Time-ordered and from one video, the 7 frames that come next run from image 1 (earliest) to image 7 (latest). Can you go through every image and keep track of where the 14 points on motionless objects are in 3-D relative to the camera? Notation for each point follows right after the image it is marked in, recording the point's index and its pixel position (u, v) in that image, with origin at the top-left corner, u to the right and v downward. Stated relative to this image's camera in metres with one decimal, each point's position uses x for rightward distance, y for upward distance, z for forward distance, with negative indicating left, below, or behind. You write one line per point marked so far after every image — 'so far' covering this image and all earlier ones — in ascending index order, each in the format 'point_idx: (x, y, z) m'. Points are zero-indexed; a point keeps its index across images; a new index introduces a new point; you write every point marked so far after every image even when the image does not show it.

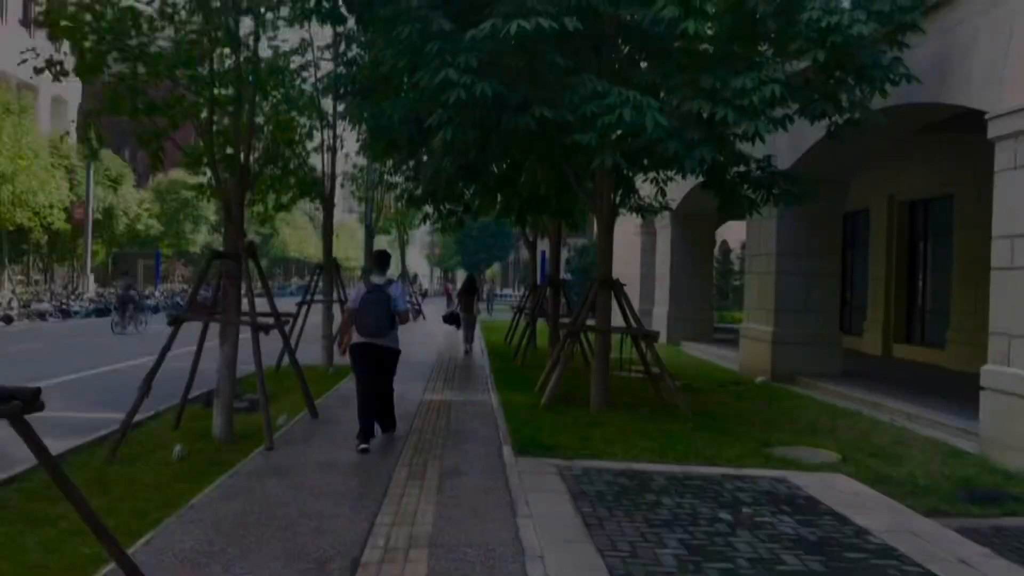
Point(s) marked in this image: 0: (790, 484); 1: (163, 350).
0: (+2.4, -1.7, +6.2) m
1: (-3.5, -0.6, +7.3) m
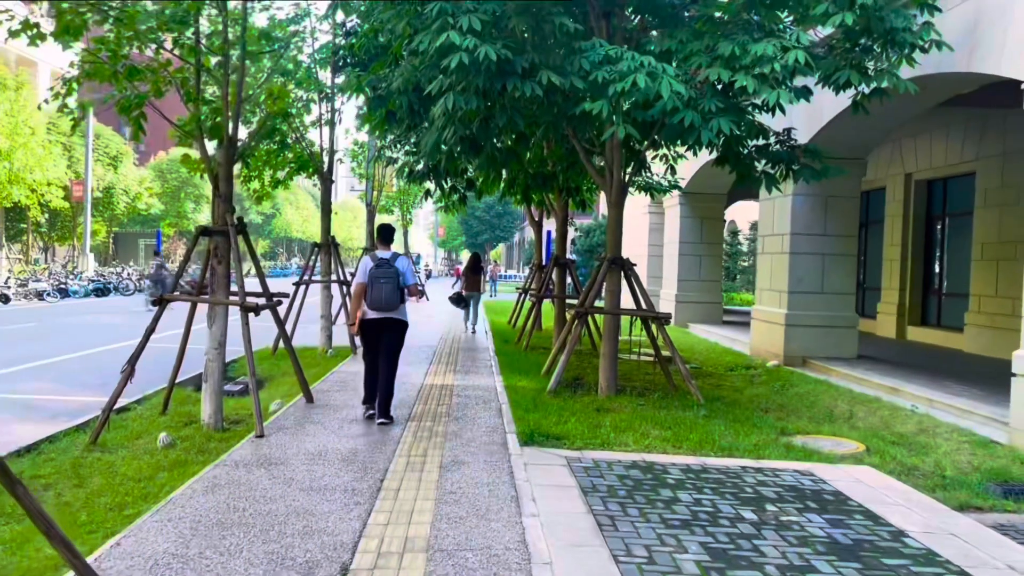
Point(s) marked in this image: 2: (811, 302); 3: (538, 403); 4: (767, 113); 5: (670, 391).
0: (+2.4, -1.5, +5.8) m
1: (-3.5, -0.4, +6.8) m
2: (+5.7, -0.3, +13.8) m
3: (+0.3, -1.3, +7.9) m
4: (+3.0, +2.0, +8.5) m
5: (+2.0, -1.4, +9.4) m
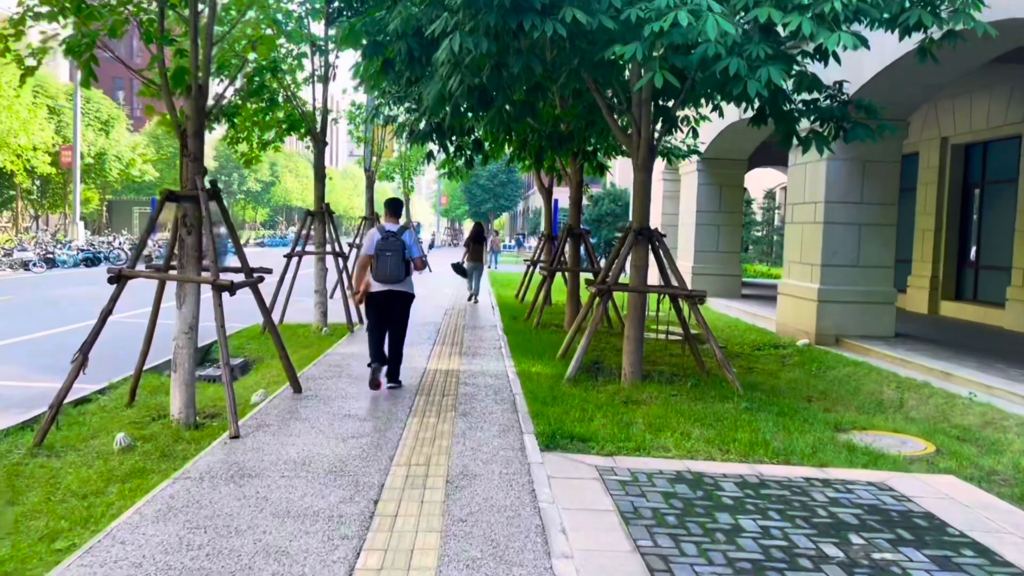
0: (+2.6, -1.4, +4.8) m
1: (-3.3, -0.2, +5.9) m
2: (+5.9, +0.2, +12.8) m
3: (+0.4, -1.0, +7.0) m
4: (+3.1, +2.3, +7.4) m
5: (+2.2, -1.0, +8.4) m
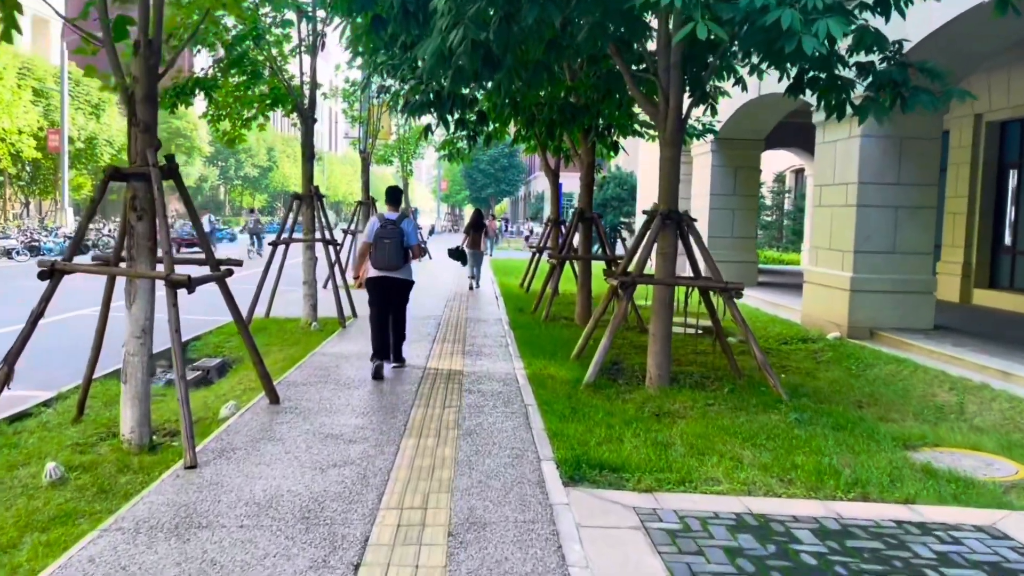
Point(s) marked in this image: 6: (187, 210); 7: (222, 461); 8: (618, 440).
0: (+2.7, -1.4, +3.8) m
1: (-3.2, -0.2, +4.9) m
2: (+6.0, +0.4, +11.8) m
3: (+0.5, -1.0, +6.0) m
4: (+3.2, +2.4, +6.3) m
5: (+2.3, -1.0, +7.4) m
6: (-2.6, +0.6, +5.8) m
7: (-1.9, -1.1, +4.7) m
8: (+0.7, -1.1, +5.1) m
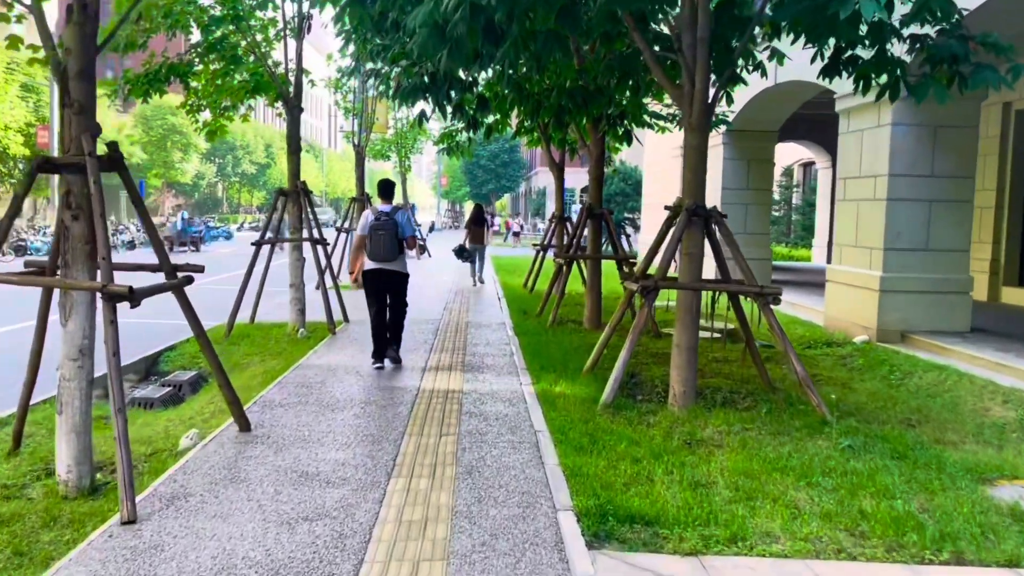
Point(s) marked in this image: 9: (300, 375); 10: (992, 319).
0: (+2.7, -1.4, +3.0) m
1: (-3.2, -0.3, +4.0) m
2: (+6.0, +0.4, +10.9) m
3: (+0.6, -1.0, +5.2) m
4: (+3.2, +2.3, +5.4) m
5: (+2.4, -1.0, +6.6) m
6: (-2.6, +0.5, +5.0) m
7: (-1.8, -1.2, +3.9) m
8: (+0.8, -1.1, +4.3) m
9: (-2.1, -0.9, +7.2) m
10: (+7.8, -0.5, +11.8) m
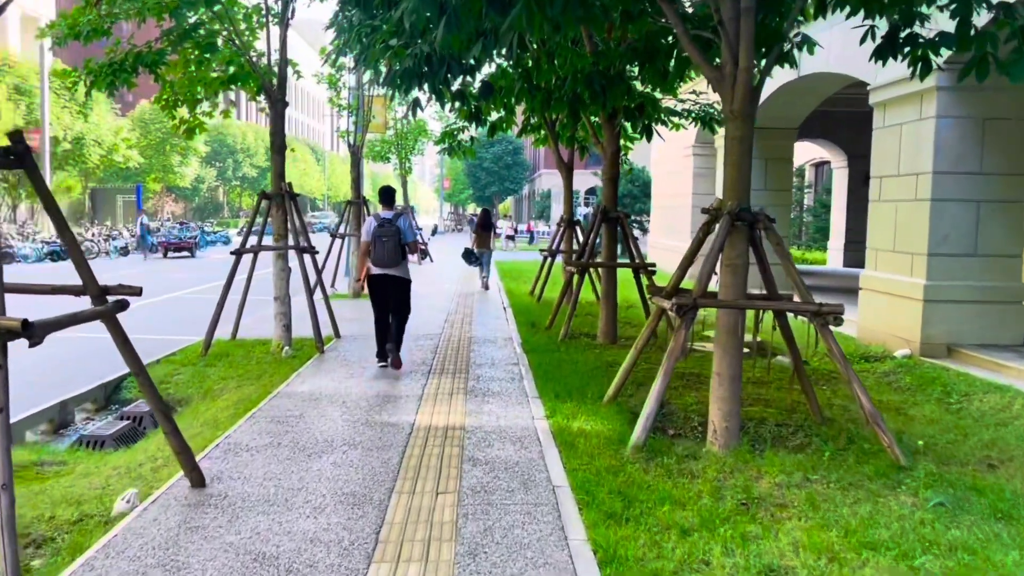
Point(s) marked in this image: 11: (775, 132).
0: (+2.8, -1.5, +2.0) m
1: (-3.1, -0.4, +3.1) m
2: (+6.1, +0.3, +9.9) m
3: (+0.7, -1.2, +4.2) m
4: (+3.3, +2.2, +4.4) m
5: (+2.4, -1.1, +5.6) m
6: (-2.5, +0.4, +4.0) m
7: (-1.8, -1.3, +2.9) m
8: (+0.9, -1.3, +3.3) m
9: (-2.0, -1.0, +6.2) m
10: (+7.9, -0.6, +10.8) m
11: (+5.9, +3.4, +16.0) m
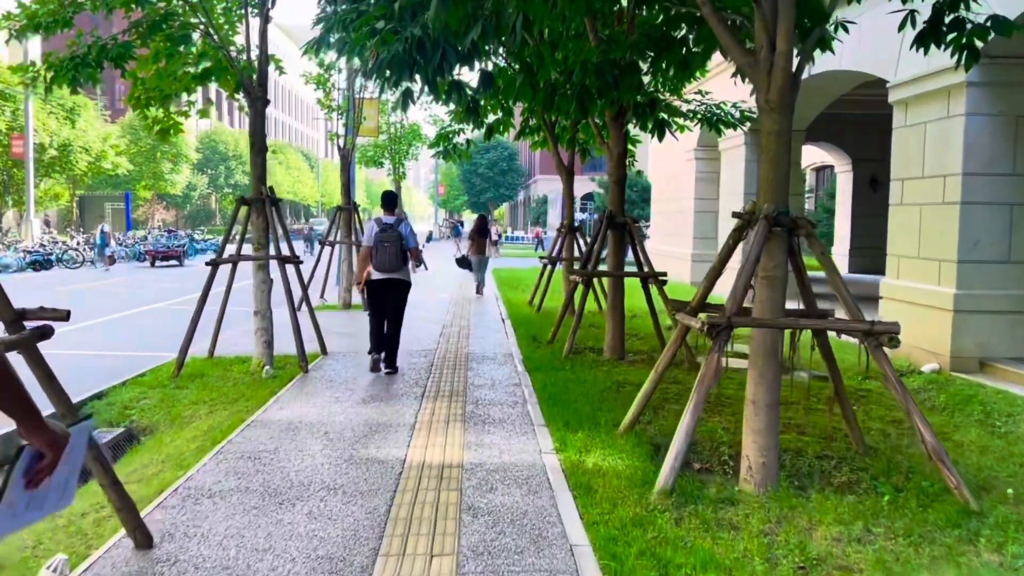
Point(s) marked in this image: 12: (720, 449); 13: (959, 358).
0: (+2.9, -1.6, +1.3) m
1: (-3.0, -0.5, +2.3) m
2: (+6.1, +0.1, +9.2) m
3: (+0.7, -1.3, +3.5) m
4: (+3.3, +2.1, +3.8) m
5: (+2.5, -1.2, +4.9) m
6: (-2.5, +0.3, +3.3) m
7: (-1.7, -1.4, +2.2) m
8: (+0.9, -1.3, +2.6) m
9: (-2.0, -1.1, +5.5) m
10: (+7.9, -0.7, +10.1) m
11: (+5.8, +3.2, +15.4) m
12: (+1.5, -1.1, +5.3) m
13: (+5.7, -0.9, +9.2) m
